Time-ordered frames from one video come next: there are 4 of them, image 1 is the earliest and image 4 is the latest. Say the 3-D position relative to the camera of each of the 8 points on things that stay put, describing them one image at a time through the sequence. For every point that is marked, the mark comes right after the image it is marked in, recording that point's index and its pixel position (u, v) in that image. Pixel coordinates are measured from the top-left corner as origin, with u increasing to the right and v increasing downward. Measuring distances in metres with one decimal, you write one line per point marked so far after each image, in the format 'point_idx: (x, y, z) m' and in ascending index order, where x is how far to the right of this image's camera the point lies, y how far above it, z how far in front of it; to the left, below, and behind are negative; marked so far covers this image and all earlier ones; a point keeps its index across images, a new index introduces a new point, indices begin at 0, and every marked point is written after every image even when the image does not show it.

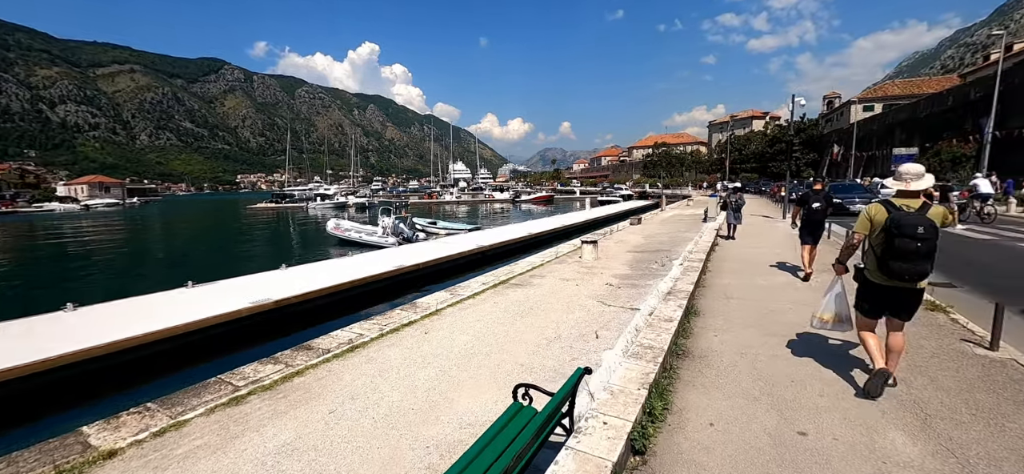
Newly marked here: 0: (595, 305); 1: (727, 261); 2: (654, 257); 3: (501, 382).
0: (+1.4, -1.2, +7.3) m
1: (+4.5, -0.5, +8.6) m
2: (+3.8, -0.5, +11.1) m
3: (-0.1, -1.7, +4.8) m
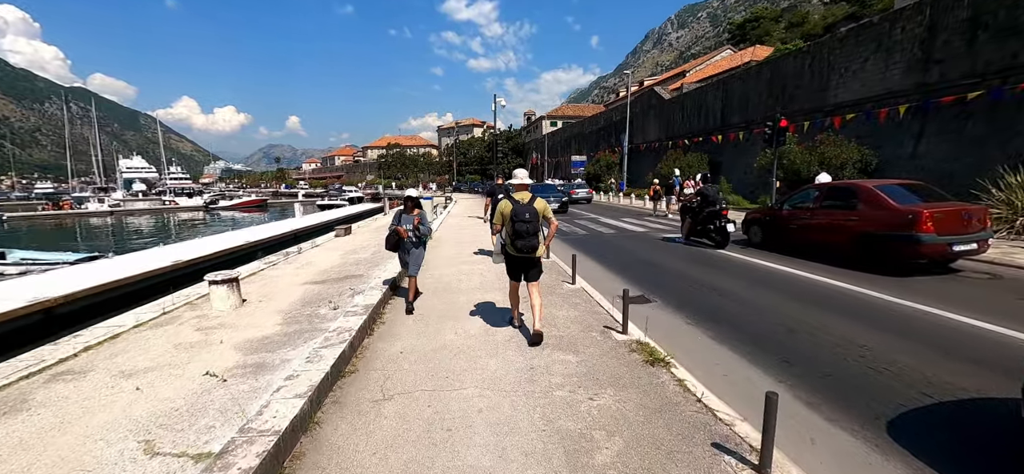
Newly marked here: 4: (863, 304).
0: (-3.1, -1.7, +3.2) m
1: (-1.4, -0.9, +6.0) m
2: (-3.3, -1.0, +7.7) m
3: (-2.9, -2.2, +0.3) m
4: (+4.7, -0.9, +5.5) m
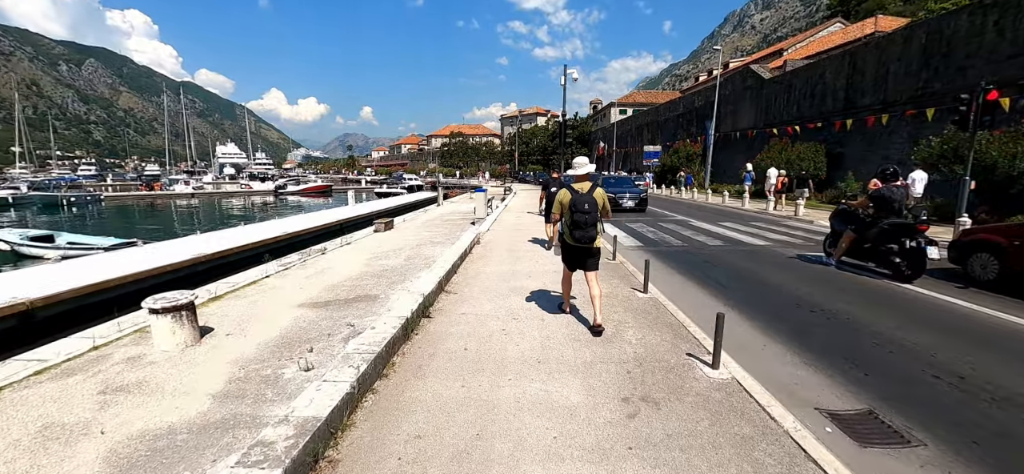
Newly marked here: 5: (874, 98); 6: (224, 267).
0: (-2.8, -2.0, +0.9) m
1: (-0.7, -1.1, +3.4) m
2: (-2.4, -1.1, +5.3) m
3: (-3.1, -2.5, -2.0) m
4: (+5.2, -1.4, +2.1) m
5: (+16.2, +6.2, +18.4) m
6: (-7.3, -0.8, +10.3) m
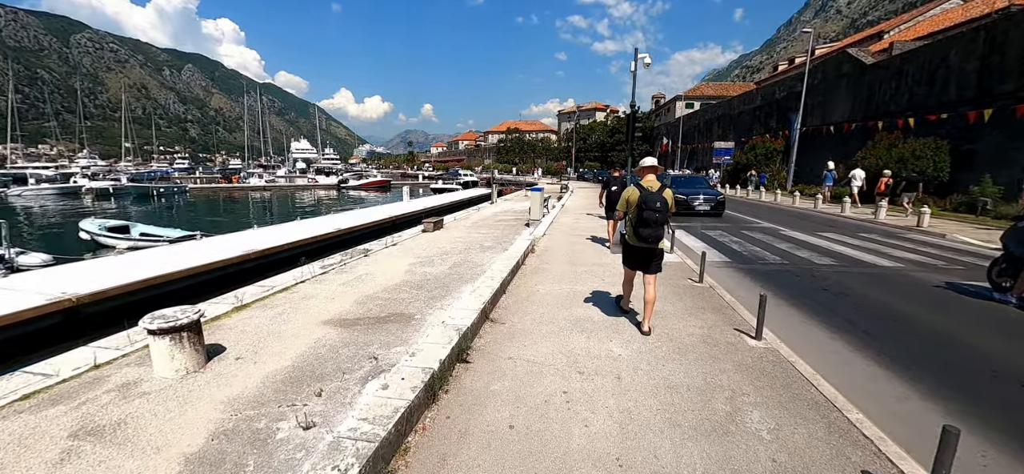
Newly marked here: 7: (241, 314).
0: (-2.7, -2.1, +0.1) m
1: (-0.3, -1.3, +2.4) m
2: (-1.7, -1.3, +4.4) m
3: (-3.4, -2.7, -2.7) m
4: (+5.4, -1.8, +0.3) m
5: (+18.5, +5.6, +15.0) m
6: (-6.0, -0.7, +9.9) m
7: (-3.8, -1.1, +5.8) m
